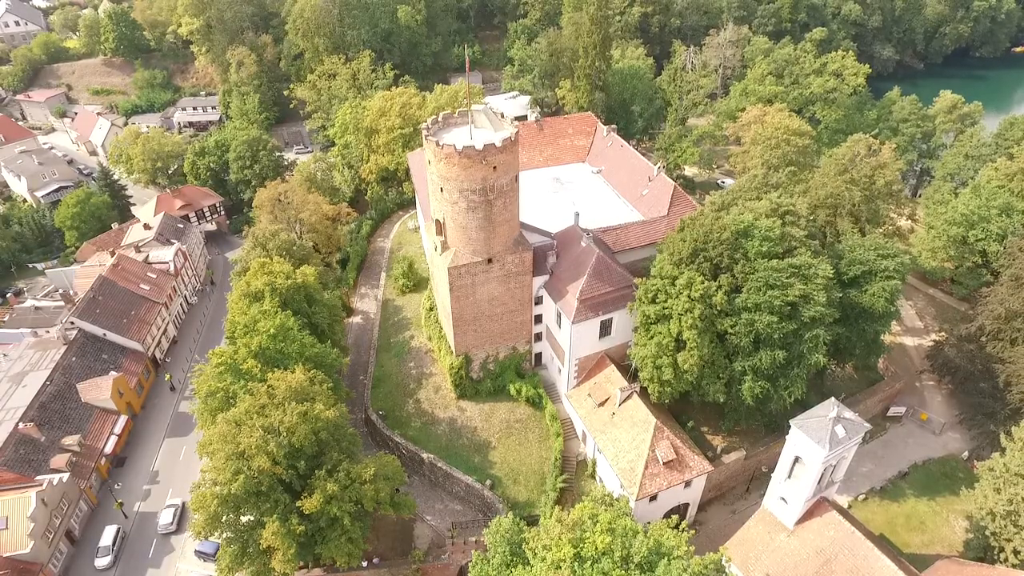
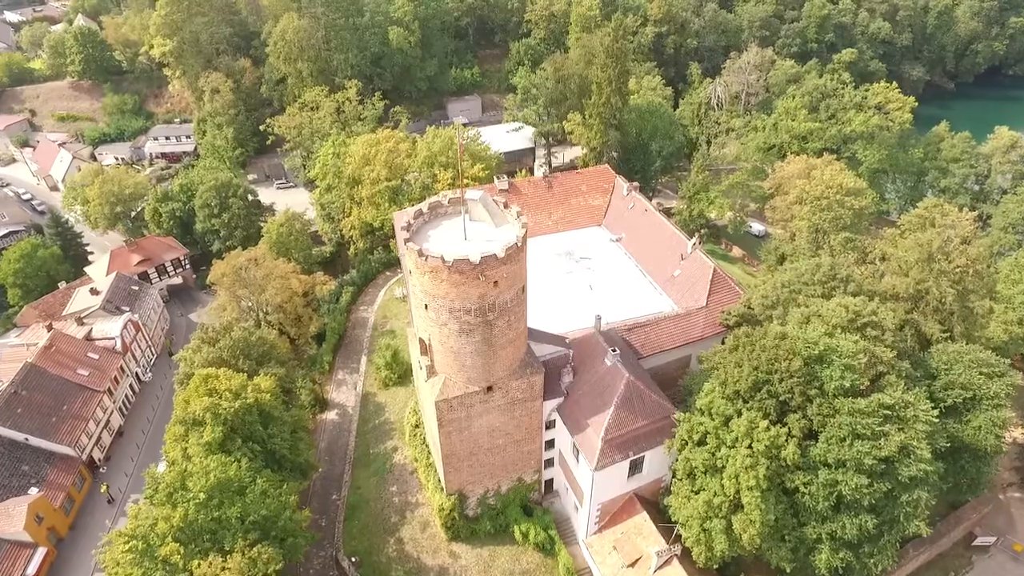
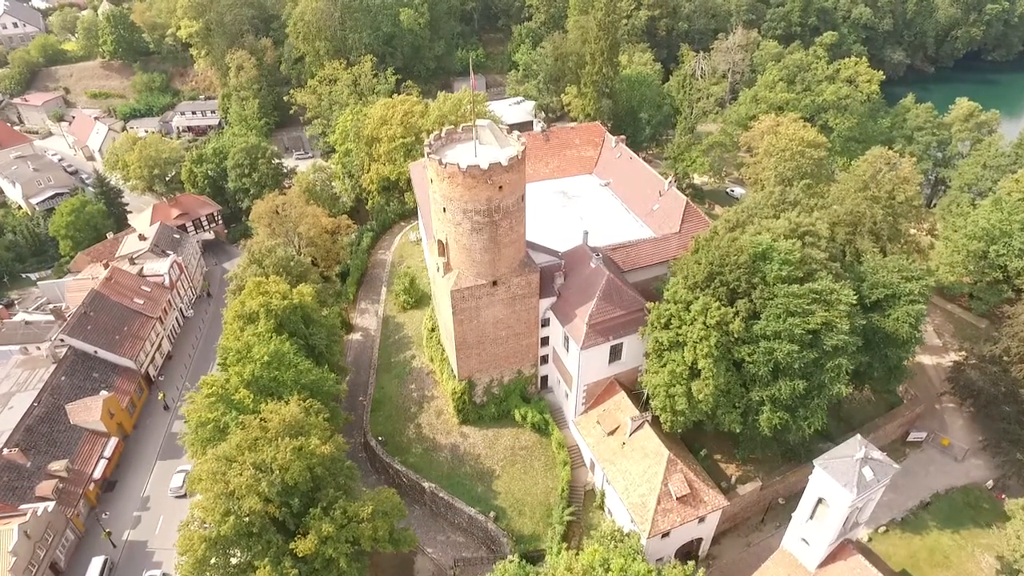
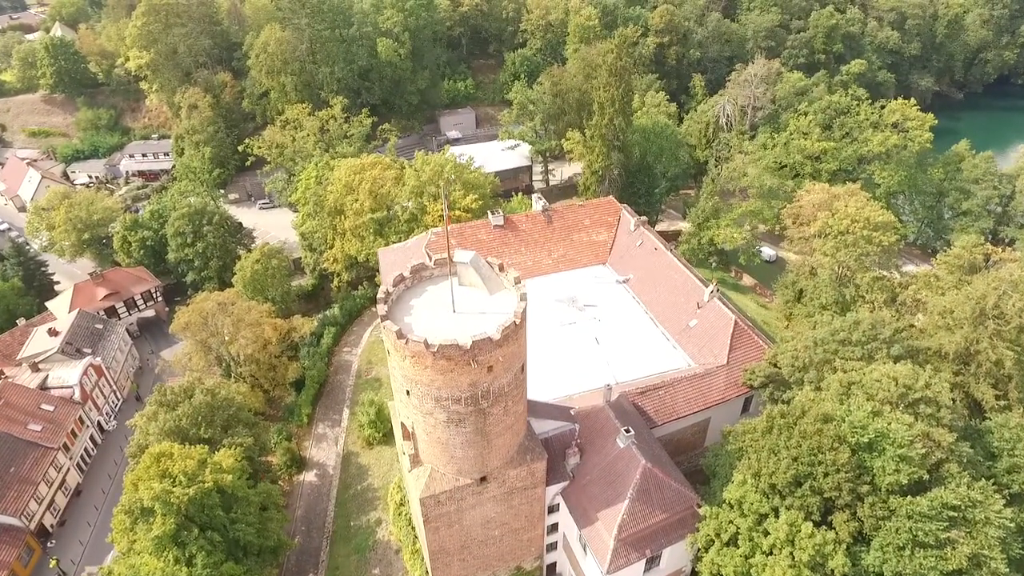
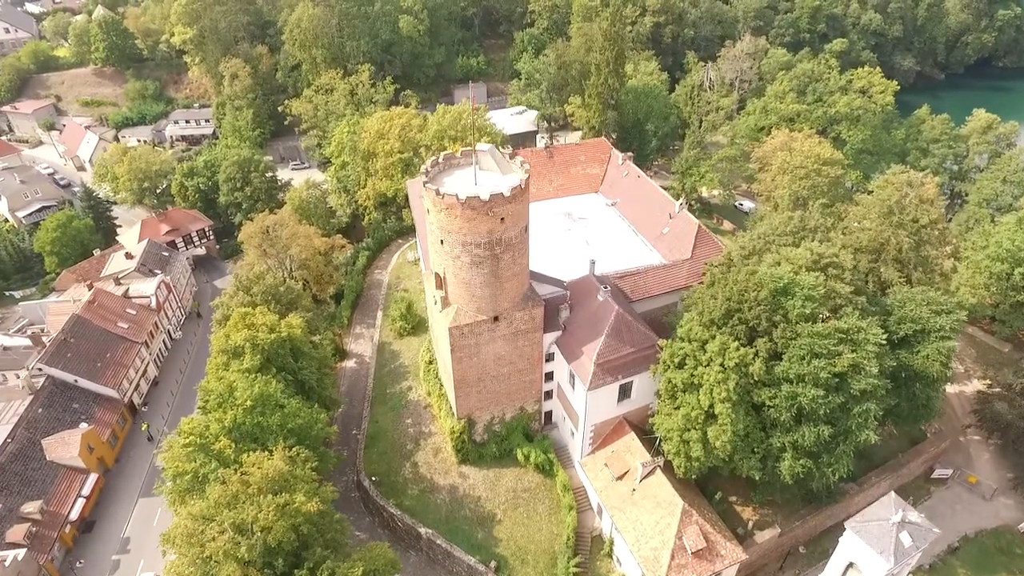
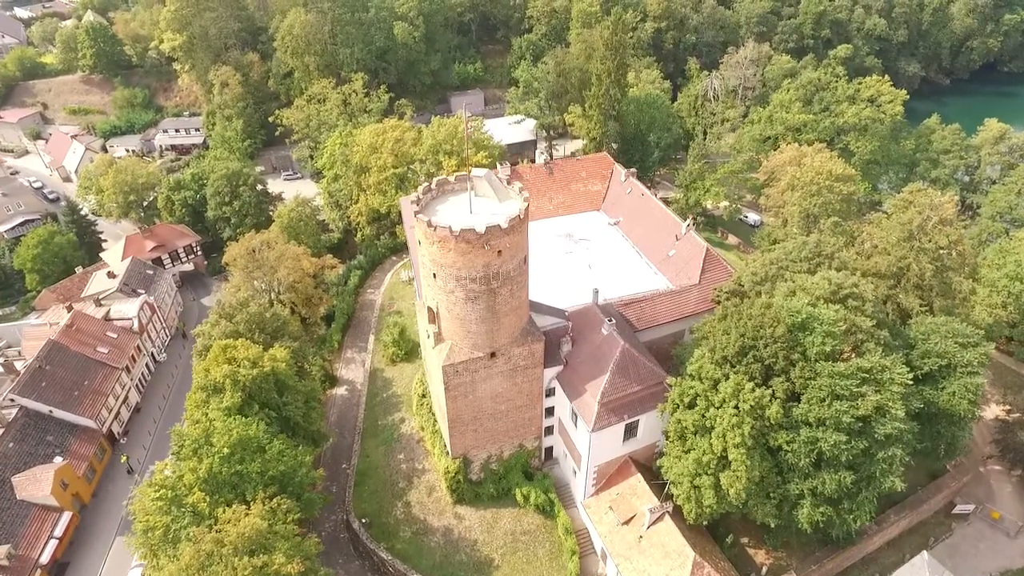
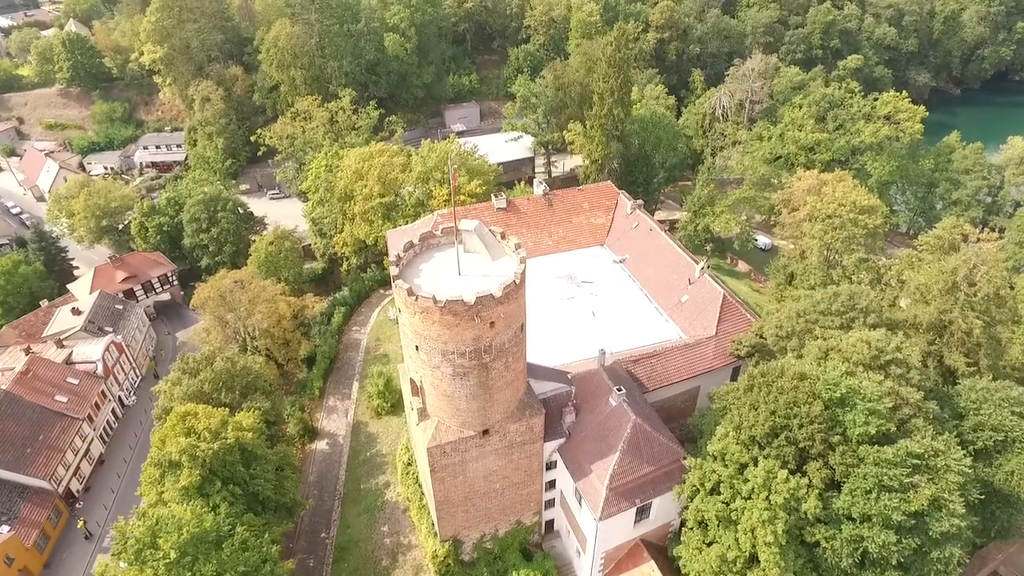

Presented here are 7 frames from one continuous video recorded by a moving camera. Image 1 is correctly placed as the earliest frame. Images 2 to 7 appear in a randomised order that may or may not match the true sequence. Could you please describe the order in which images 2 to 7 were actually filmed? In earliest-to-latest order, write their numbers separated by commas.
3, 5, 6, 2, 7, 4
